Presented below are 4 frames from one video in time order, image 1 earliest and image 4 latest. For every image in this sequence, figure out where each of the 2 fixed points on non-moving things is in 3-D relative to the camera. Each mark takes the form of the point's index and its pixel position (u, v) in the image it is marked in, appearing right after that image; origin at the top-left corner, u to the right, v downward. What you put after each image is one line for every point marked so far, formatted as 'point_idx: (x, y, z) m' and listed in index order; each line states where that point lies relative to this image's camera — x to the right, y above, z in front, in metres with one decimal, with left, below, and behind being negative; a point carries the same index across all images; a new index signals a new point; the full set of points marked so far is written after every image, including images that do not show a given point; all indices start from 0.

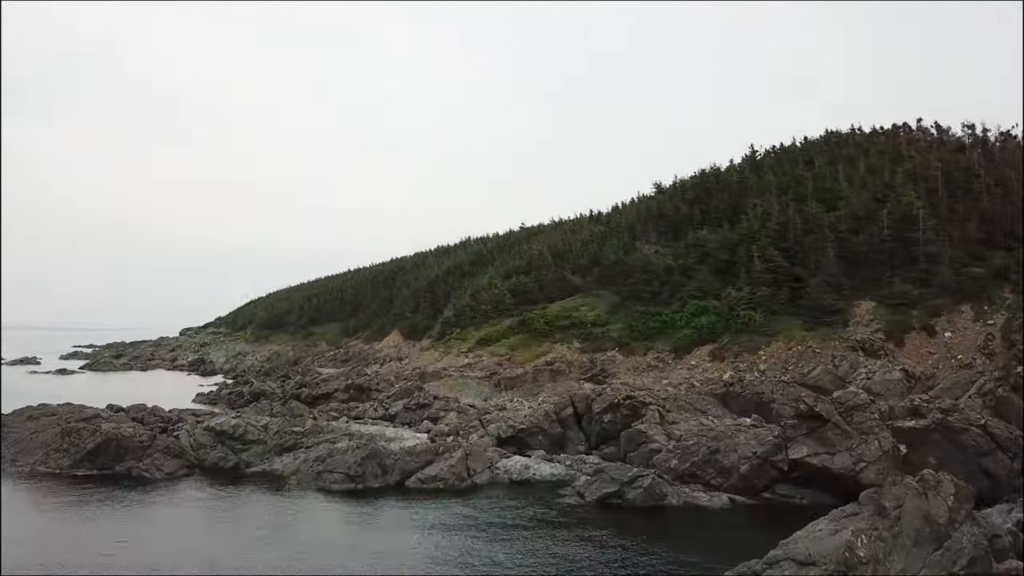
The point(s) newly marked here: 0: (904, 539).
0: (+7.0, -4.5, +14.4) m
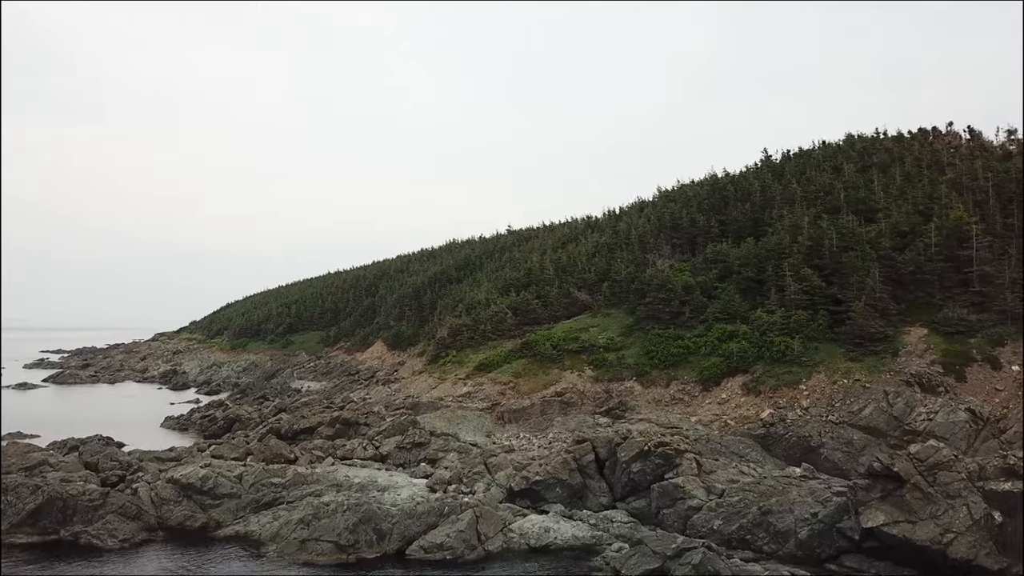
0: (+7.7, -5.3, +11.1) m
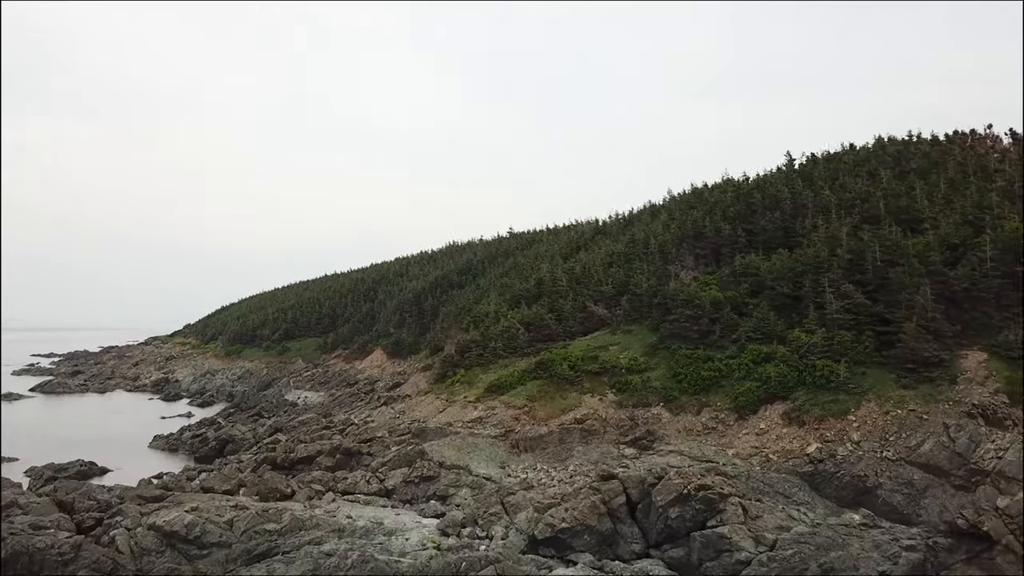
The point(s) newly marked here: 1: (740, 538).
0: (+8.3, -5.9, +8.7) m
1: (+5.4, -5.9, +19.2) m
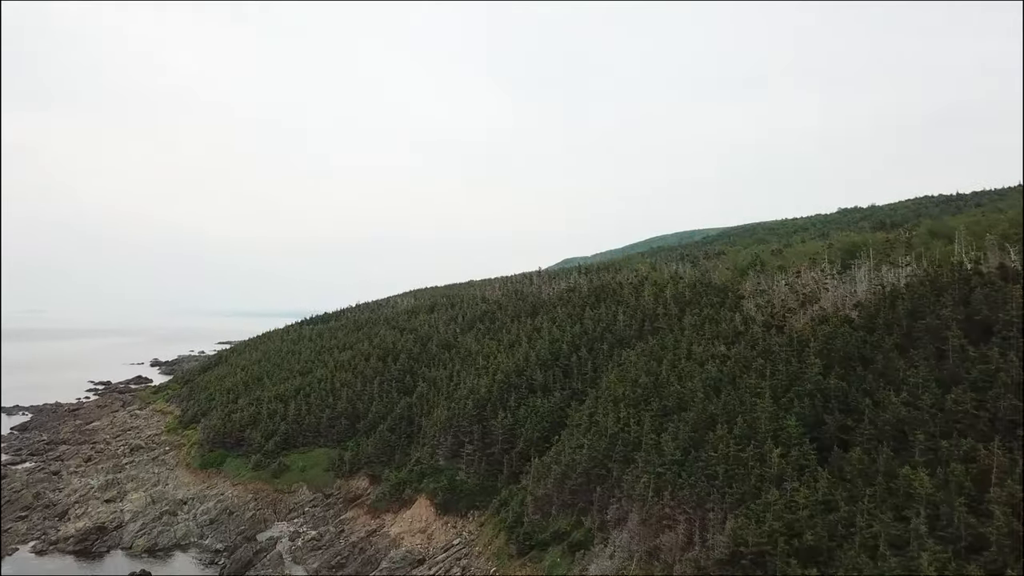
0: (+13.3, -12.7, -18.3) m
1: (+10.7, -12.7, -7.7) m
